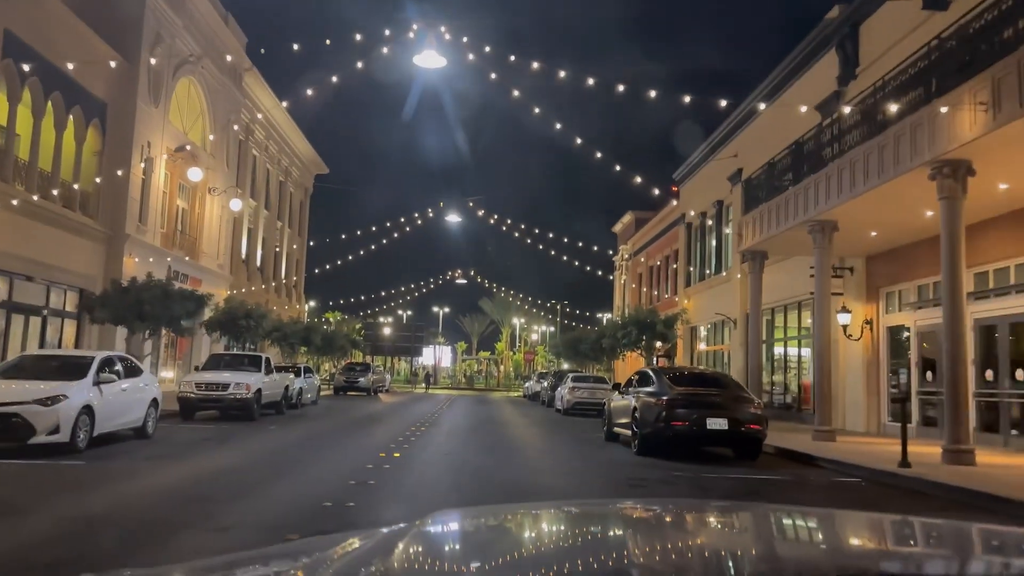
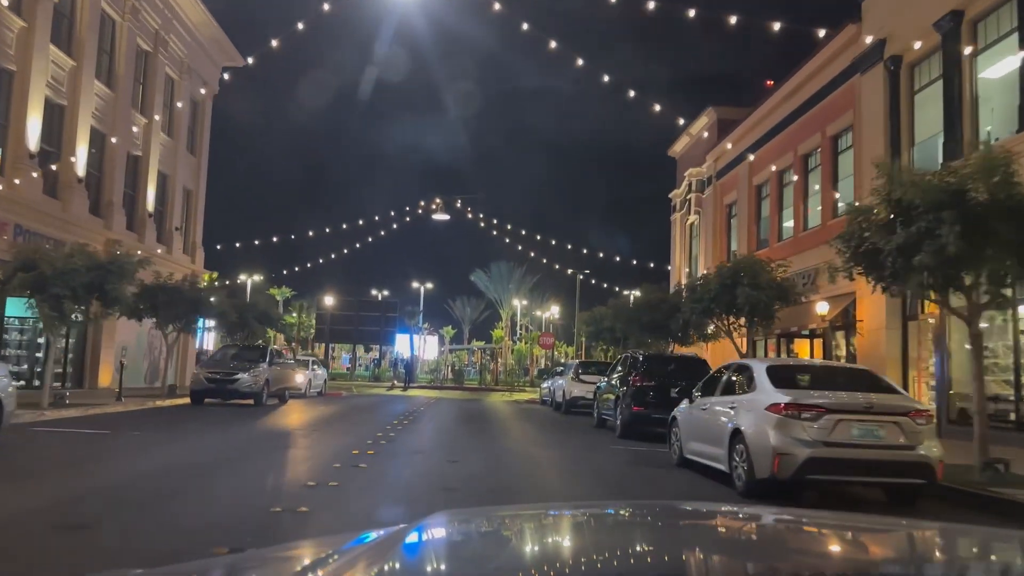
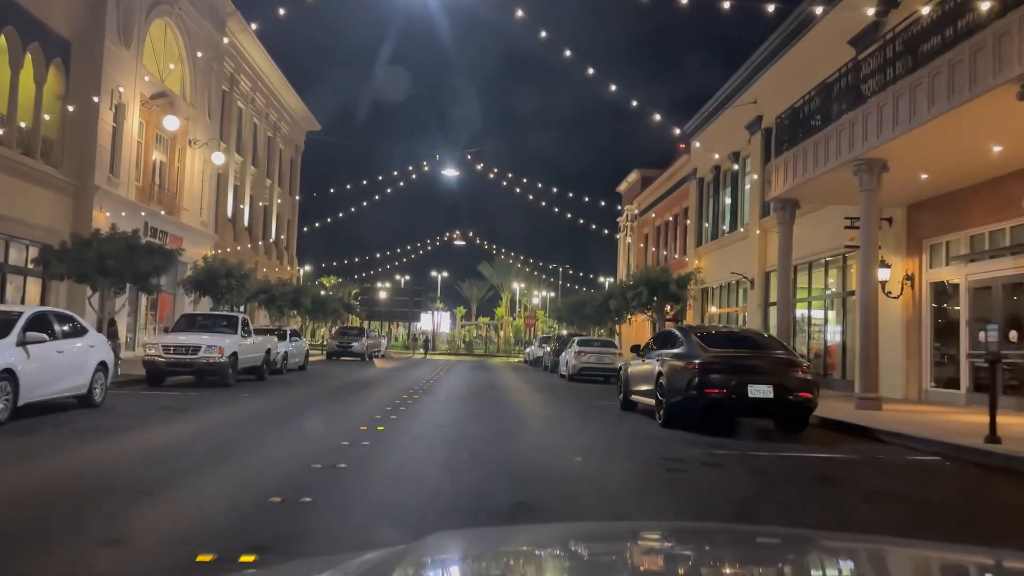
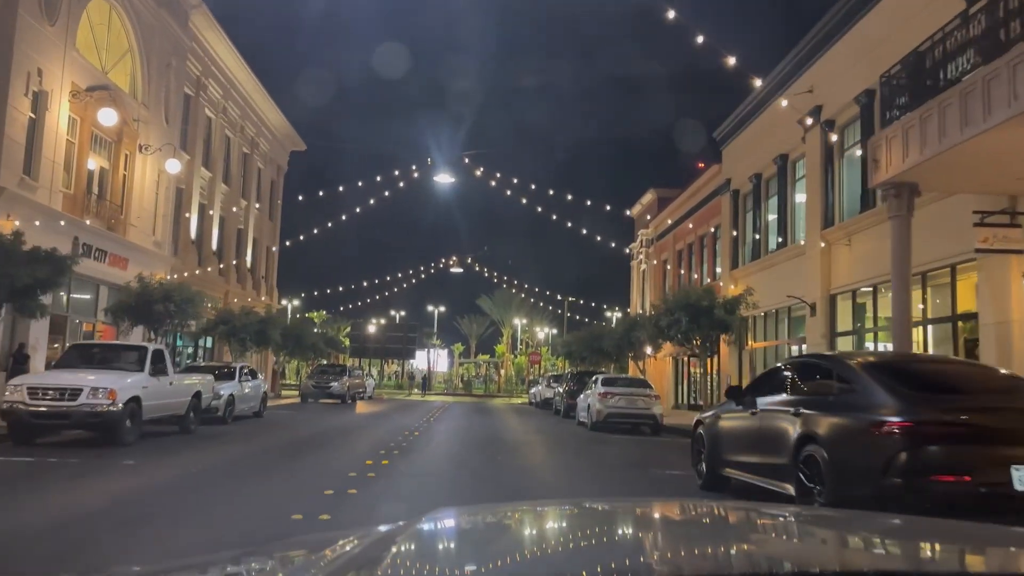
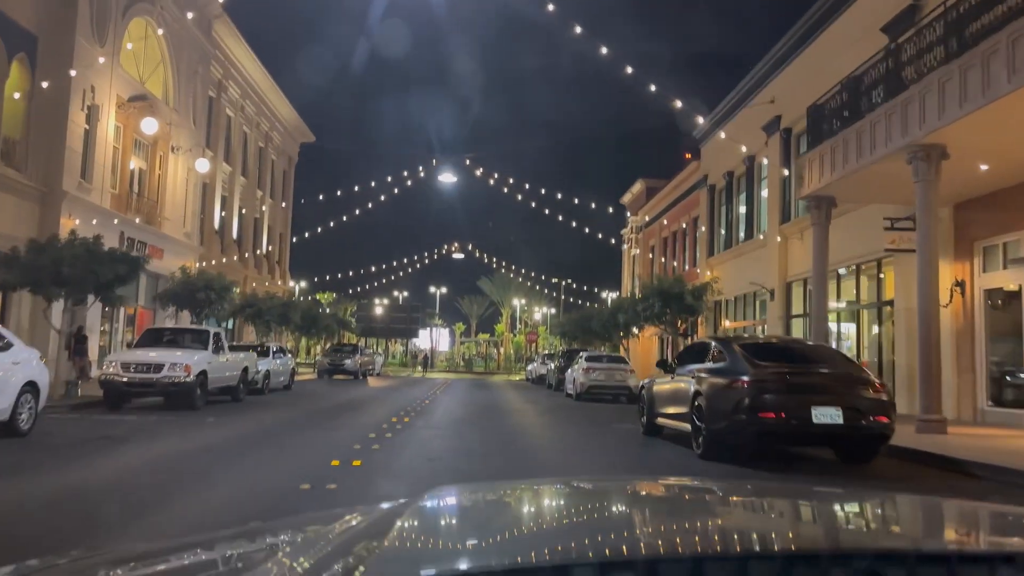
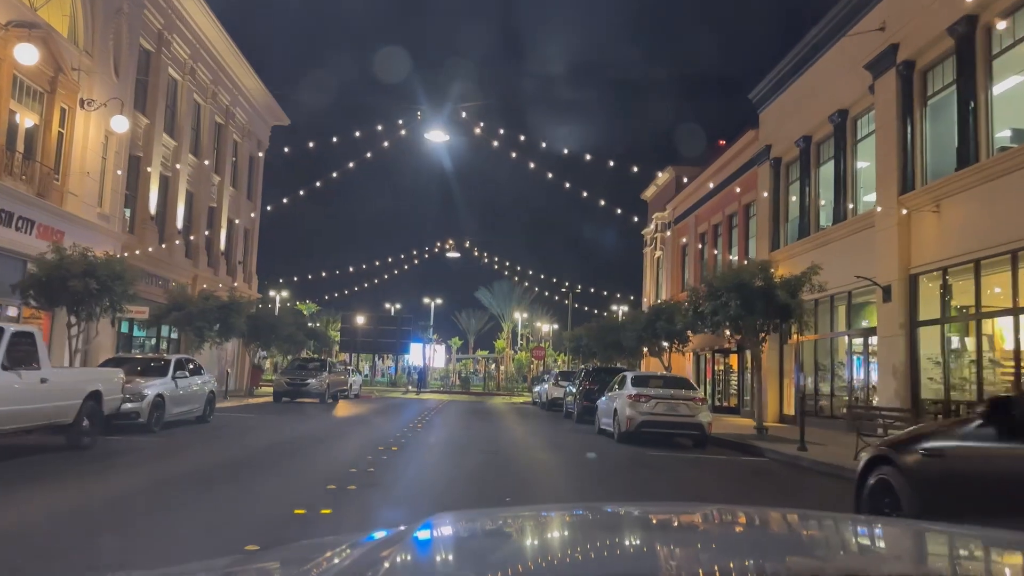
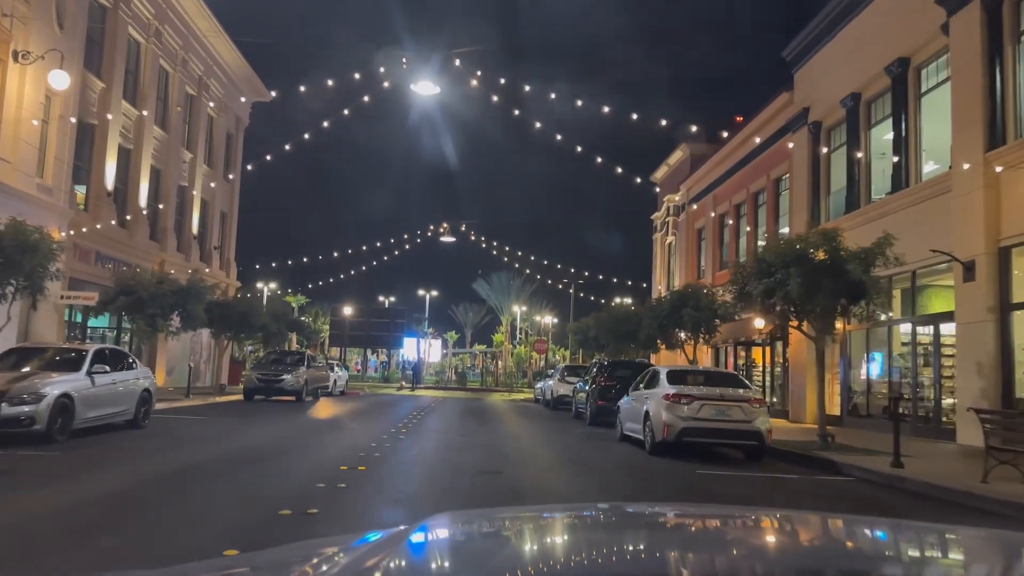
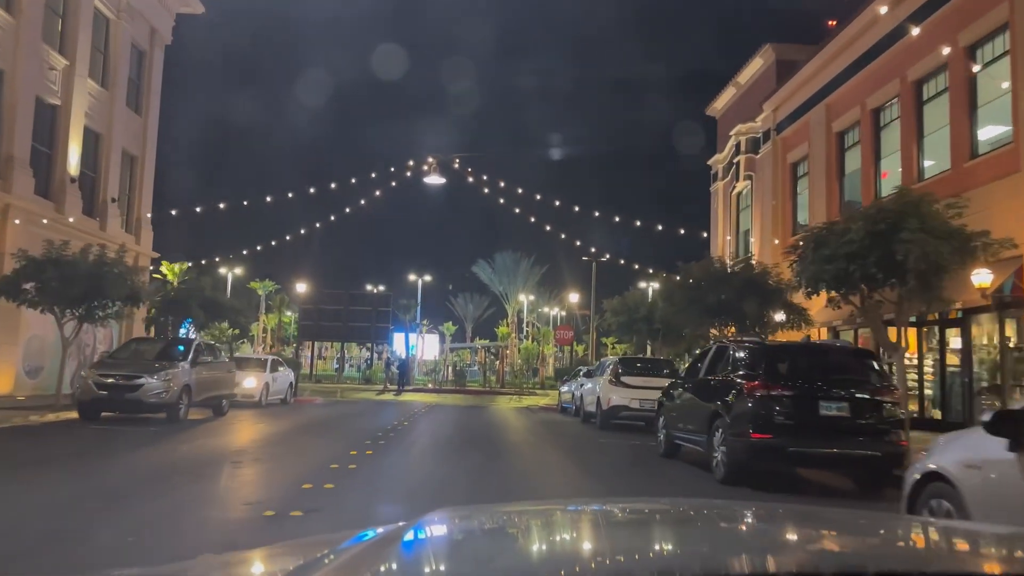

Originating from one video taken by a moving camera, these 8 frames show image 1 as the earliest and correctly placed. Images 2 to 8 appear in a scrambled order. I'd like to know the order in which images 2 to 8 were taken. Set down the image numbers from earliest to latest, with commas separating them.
3, 5, 4, 6, 7, 2, 8
